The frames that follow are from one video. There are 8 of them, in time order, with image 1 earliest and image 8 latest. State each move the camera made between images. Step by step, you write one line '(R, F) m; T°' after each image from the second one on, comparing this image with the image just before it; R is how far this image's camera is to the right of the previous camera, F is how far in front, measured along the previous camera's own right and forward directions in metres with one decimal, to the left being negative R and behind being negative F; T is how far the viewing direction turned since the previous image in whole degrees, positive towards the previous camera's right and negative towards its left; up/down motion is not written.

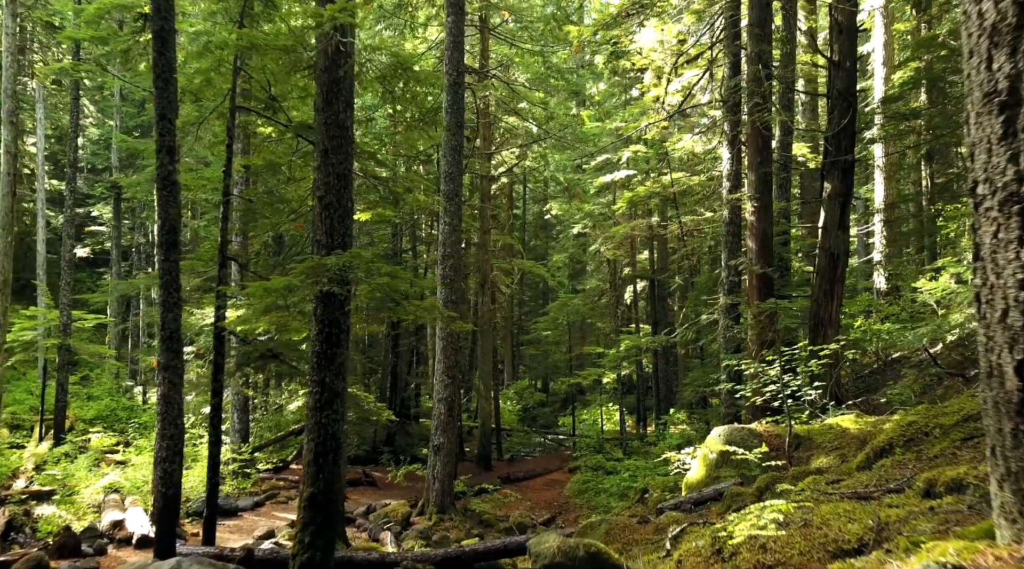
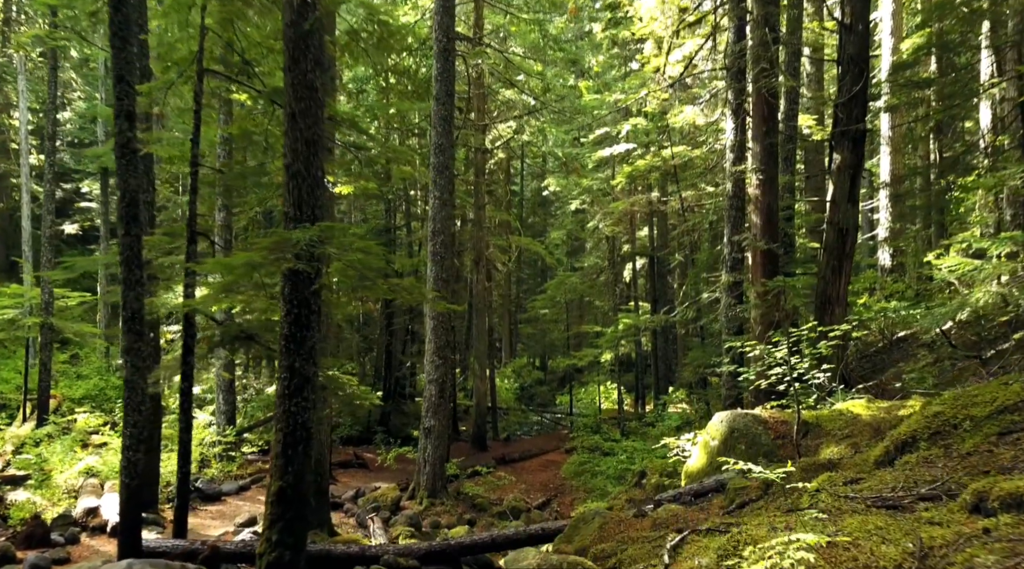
(+0.1, +0.7) m; 0°
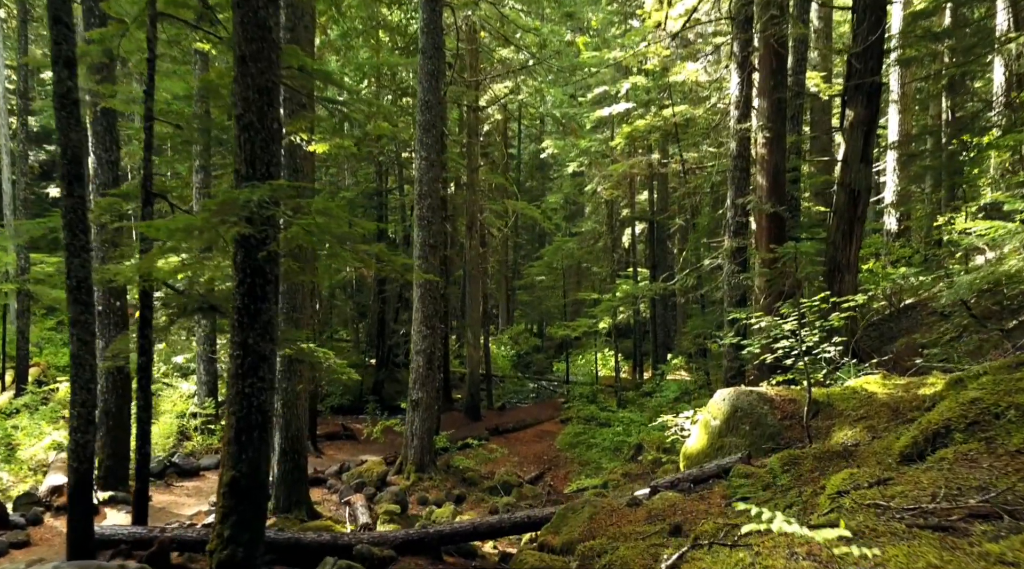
(+0.2, +0.8) m; 0°
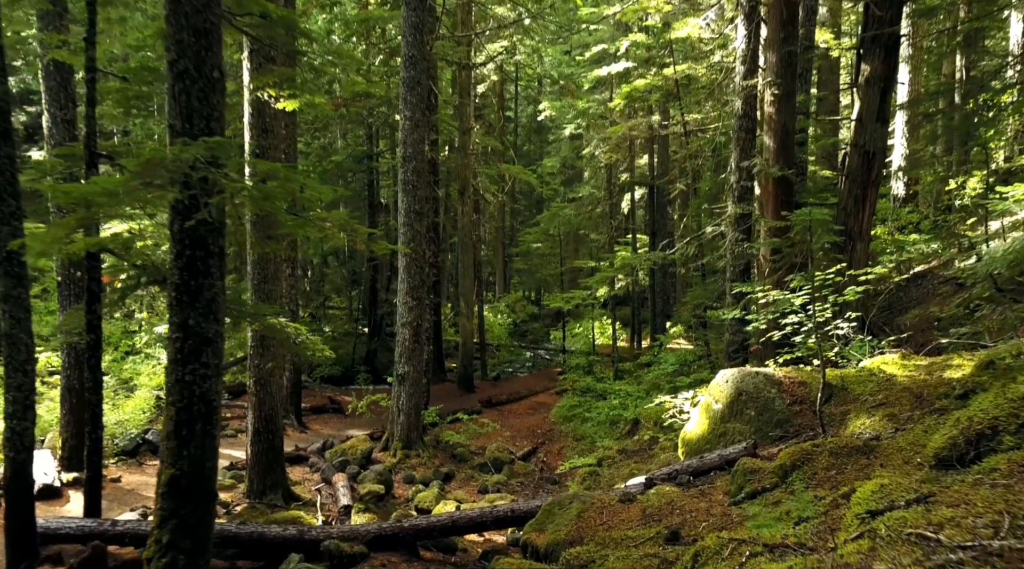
(+0.2, +0.8) m; 0°
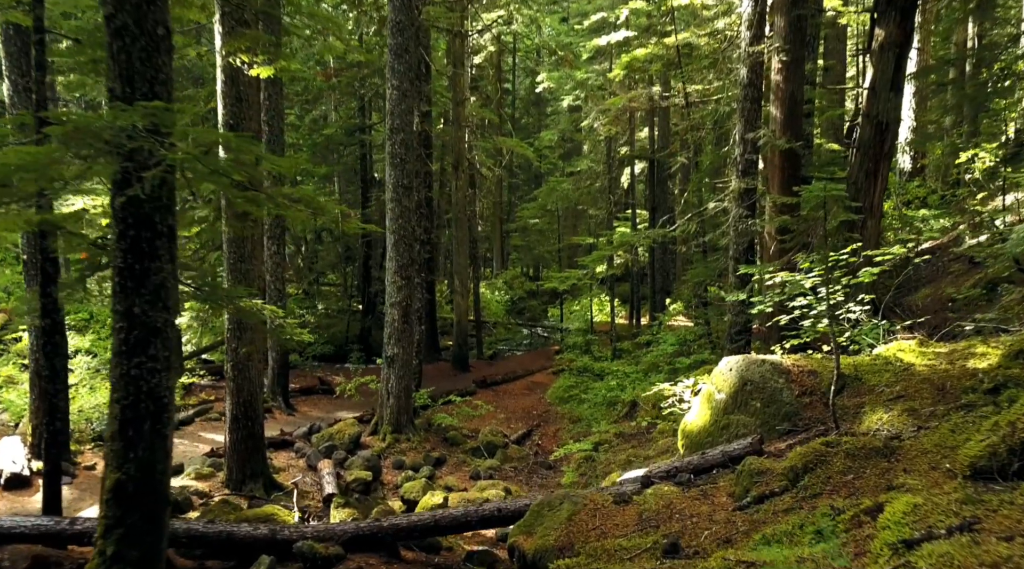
(+0.1, +0.6) m; 0°
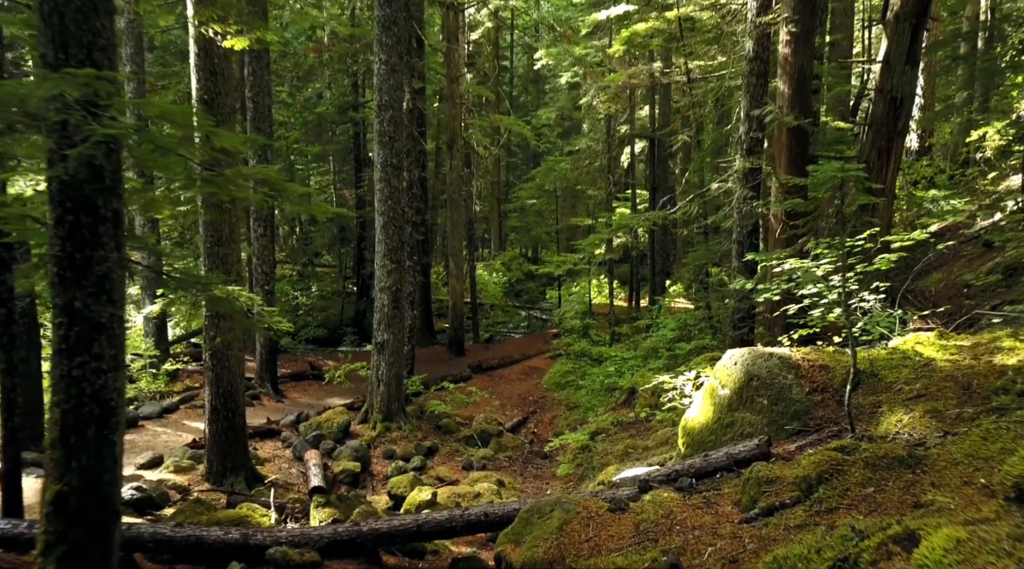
(+0.1, +0.6) m; 0°
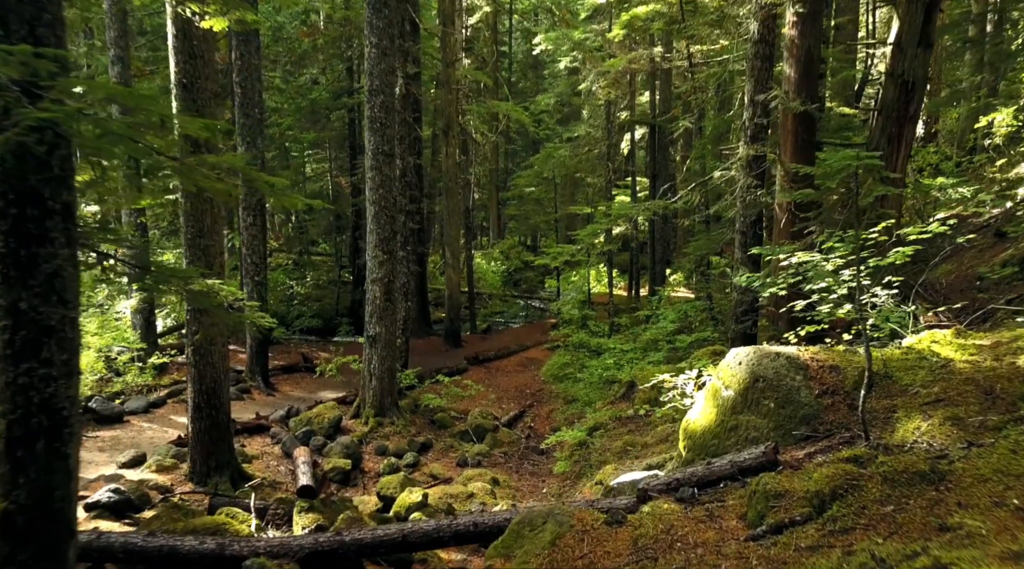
(+0.1, +0.4) m; 0°
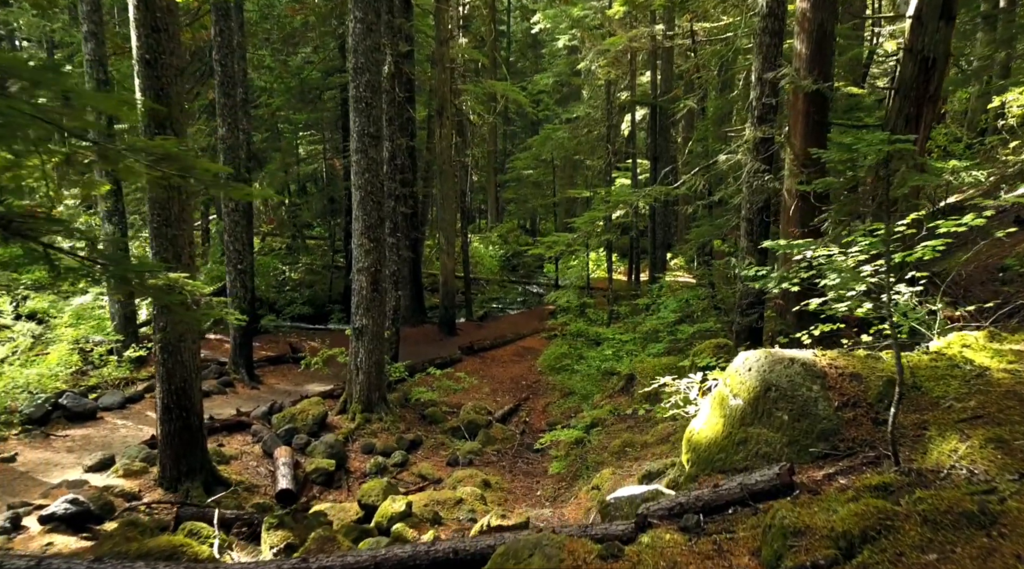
(+0.1, +0.7) m; 0°
